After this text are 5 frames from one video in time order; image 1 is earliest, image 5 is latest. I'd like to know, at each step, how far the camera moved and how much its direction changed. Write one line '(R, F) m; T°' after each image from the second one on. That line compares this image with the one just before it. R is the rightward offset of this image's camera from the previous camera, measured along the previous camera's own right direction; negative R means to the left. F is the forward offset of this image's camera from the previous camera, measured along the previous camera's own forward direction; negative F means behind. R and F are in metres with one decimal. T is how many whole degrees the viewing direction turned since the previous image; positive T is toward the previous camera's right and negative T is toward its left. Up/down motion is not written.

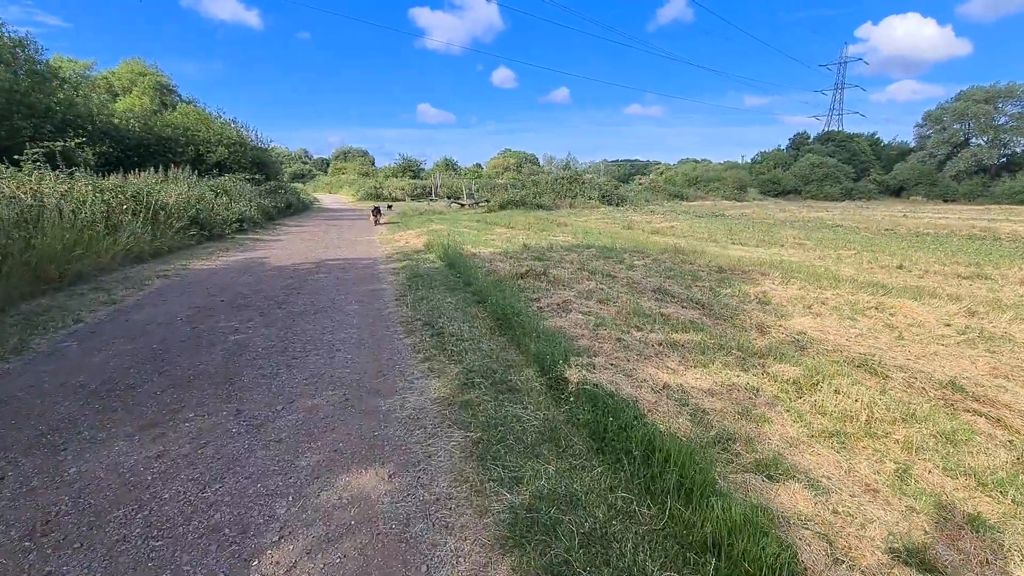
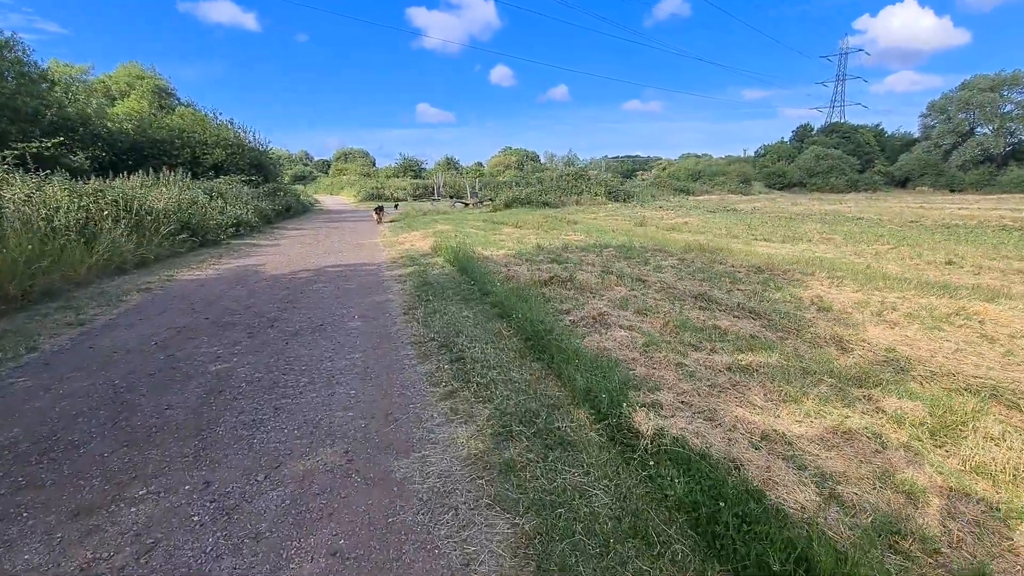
(-0.2, +0.7) m; 0°
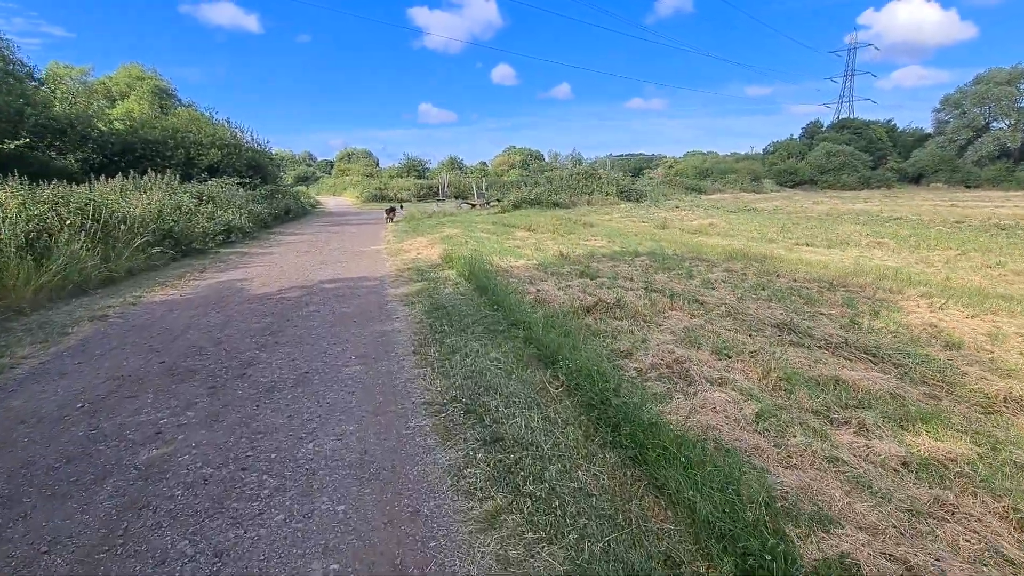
(-0.3, +1.1) m; 0°
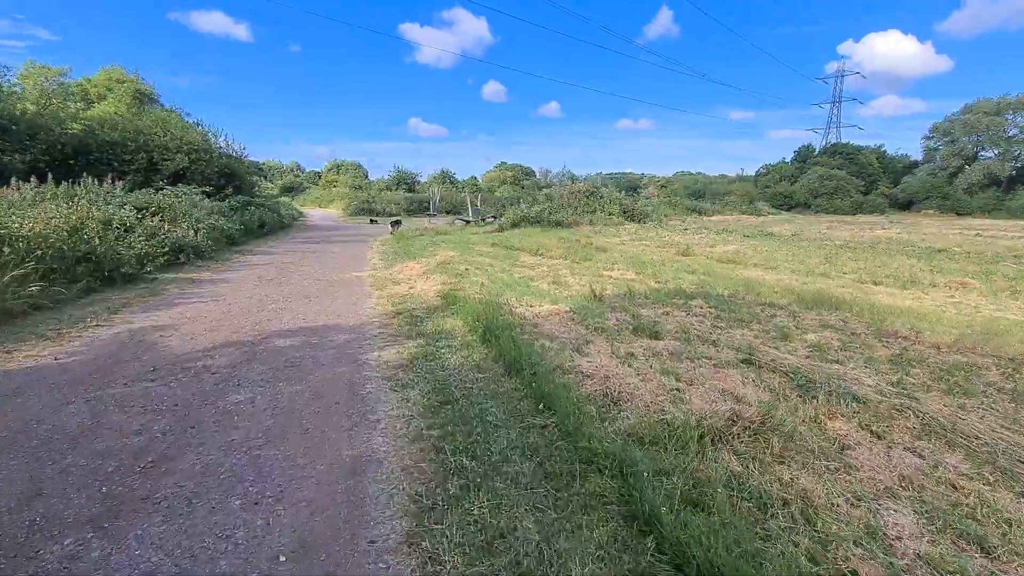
(-0.5, +2.1) m; +1°
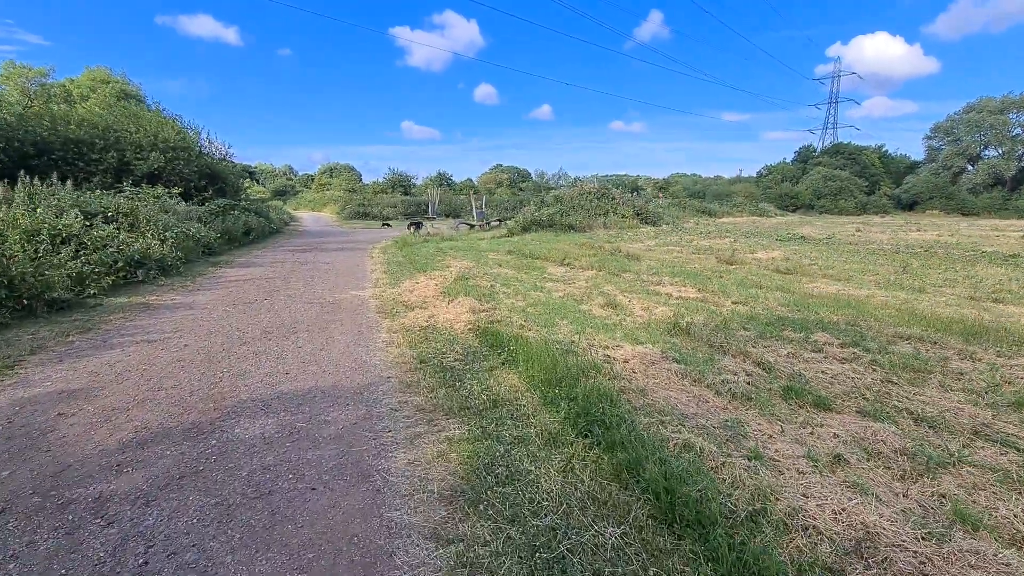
(-0.7, +1.9) m; +1°
